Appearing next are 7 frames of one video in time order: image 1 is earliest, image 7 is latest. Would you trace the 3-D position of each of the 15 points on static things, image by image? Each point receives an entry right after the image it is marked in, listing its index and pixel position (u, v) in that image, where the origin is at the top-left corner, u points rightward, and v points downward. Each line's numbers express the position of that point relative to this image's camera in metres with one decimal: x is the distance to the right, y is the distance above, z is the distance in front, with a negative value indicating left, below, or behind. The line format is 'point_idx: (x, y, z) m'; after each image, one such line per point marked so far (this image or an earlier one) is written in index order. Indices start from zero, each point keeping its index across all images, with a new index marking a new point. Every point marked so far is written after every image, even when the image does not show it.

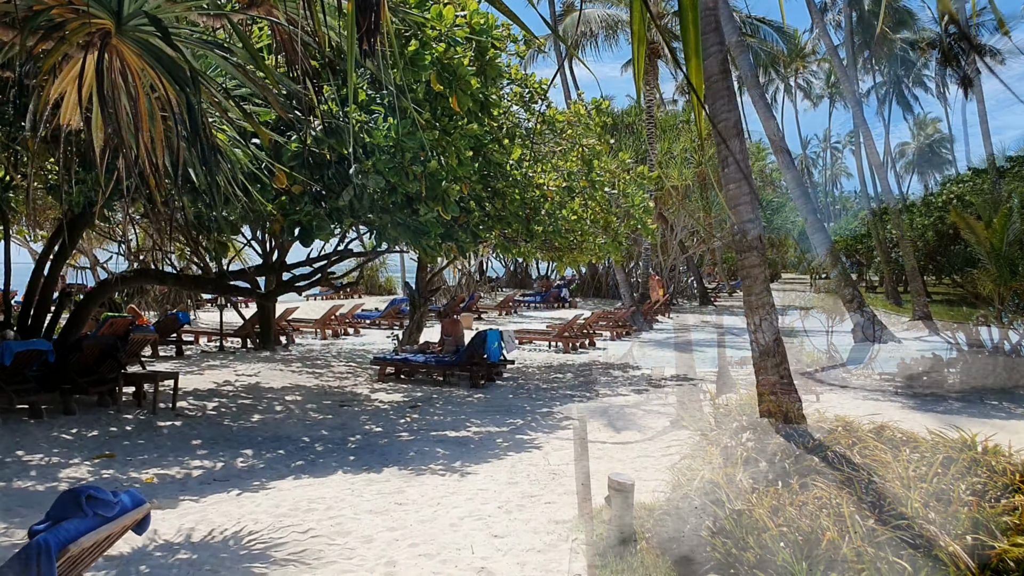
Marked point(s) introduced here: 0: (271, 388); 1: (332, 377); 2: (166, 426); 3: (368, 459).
0: (-2.7, -1.1, +10.8) m
1: (-2.2, -1.1, +11.9) m
2: (-3.0, -1.2, +8.4) m
3: (-1.0, -1.2, +6.9) m
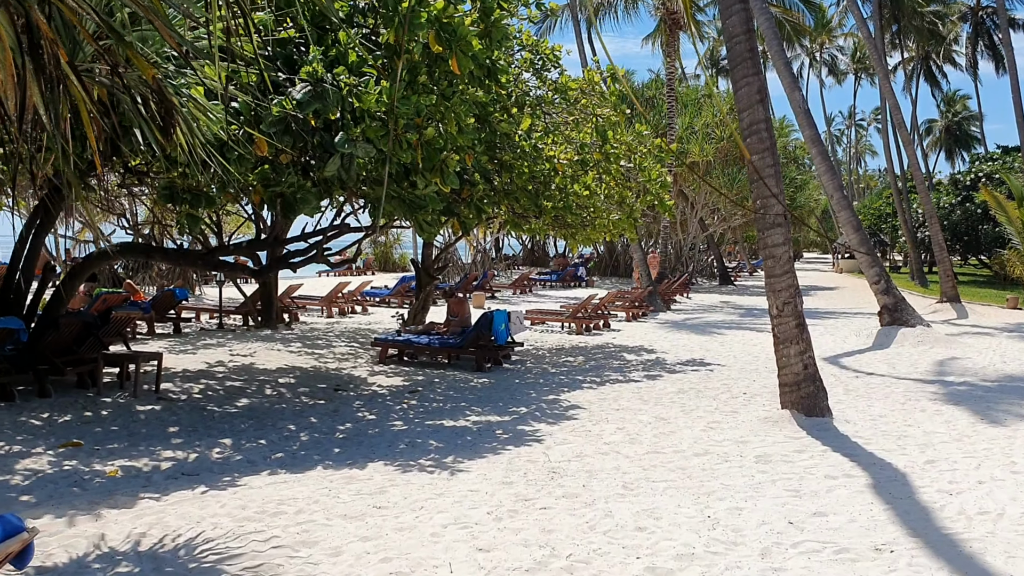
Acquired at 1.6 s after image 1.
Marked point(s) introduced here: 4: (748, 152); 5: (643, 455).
0: (-2.6, -0.9, +10.3) m
1: (-2.1, -0.8, +11.4) m
2: (-3.0, -1.0, +7.9) m
3: (-1.0, -1.1, +6.4) m
4: (+1.8, +1.0, +7.3) m
5: (+0.8, -1.1, +6.2) m
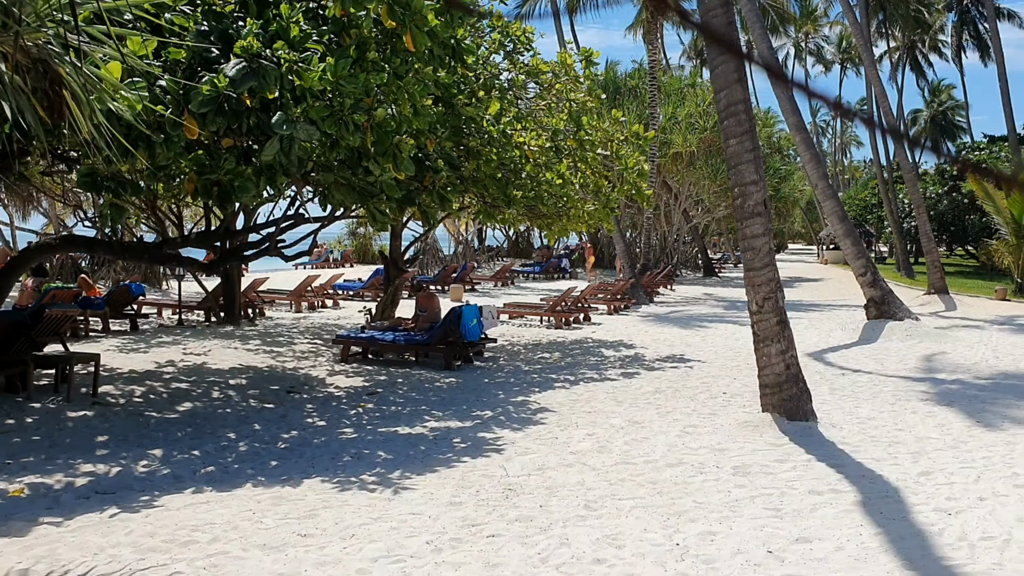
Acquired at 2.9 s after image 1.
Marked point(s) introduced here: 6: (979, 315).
0: (-2.9, -0.8, +9.7) m
1: (-2.5, -0.8, +10.8) m
2: (-3.3, -1.0, +7.3) m
3: (-1.3, -1.1, +5.8) m
4: (+1.5, +1.1, +6.7) m
5: (+0.6, -1.0, +5.6) m
6: (+7.7, -0.4, +16.2) m
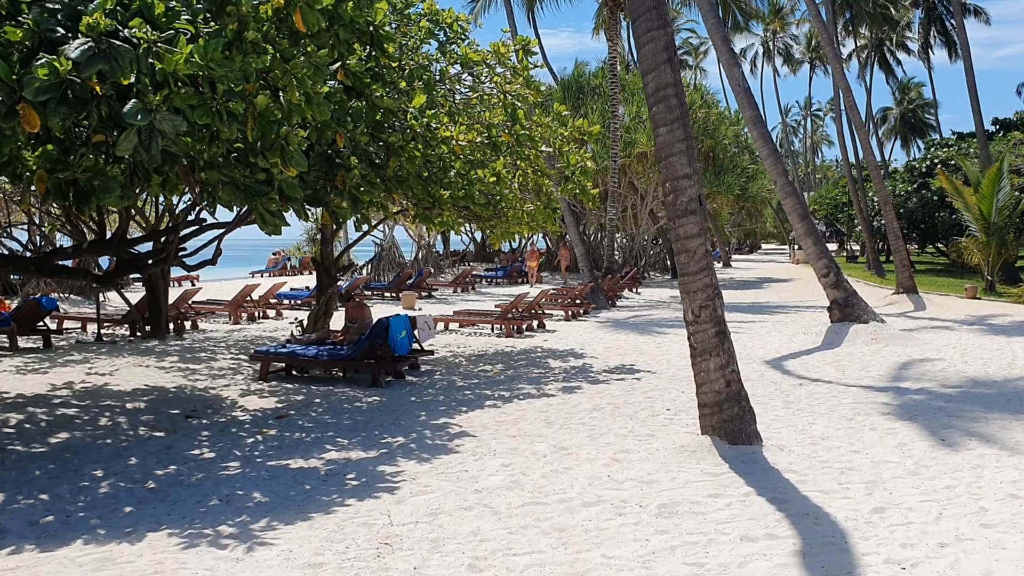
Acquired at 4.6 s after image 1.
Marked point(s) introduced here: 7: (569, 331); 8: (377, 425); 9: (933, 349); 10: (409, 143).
0: (-3.6, -0.9, +8.8) m
1: (-3.1, -0.9, +9.9) m
2: (-3.8, -1.1, +6.4) m
3: (-1.8, -1.1, +4.9) m
4: (+0.9, +1.0, +6.0) m
5: (0.0, -1.1, +4.8) m
6: (+6.9, -0.4, +15.6) m
7: (+0.9, -0.7, +15.6) m
8: (-1.0, -1.0, +7.4) m
9: (+4.9, -0.7, +11.4) m
10: (-0.9, +1.3, +8.6) m
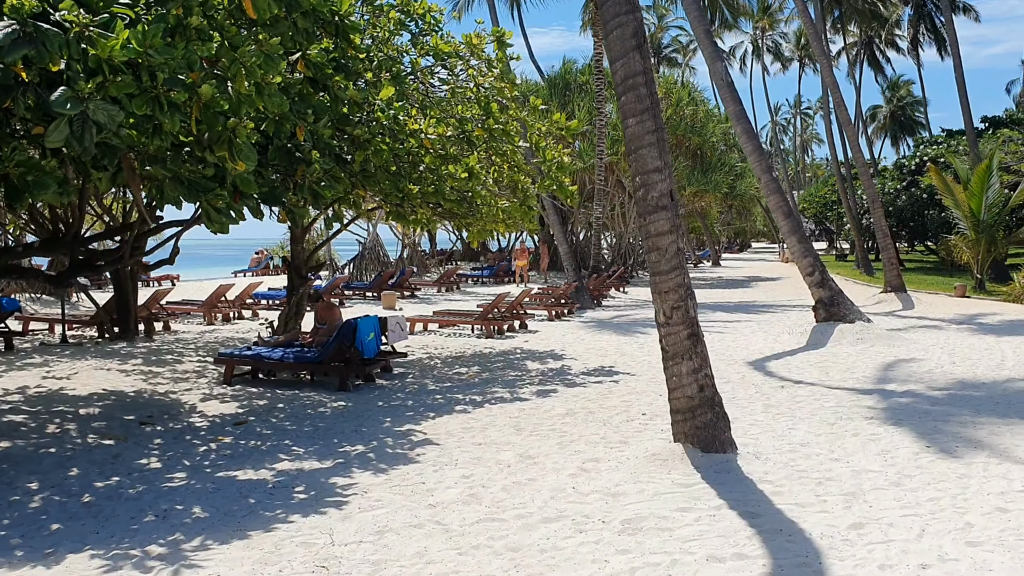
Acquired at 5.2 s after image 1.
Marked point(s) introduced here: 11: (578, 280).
0: (-3.8, -0.9, +8.4) m
1: (-3.4, -0.9, +9.5) m
2: (-4.1, -1.1, +6.0) m
3: (-2.1, -1.1, +4.6) m
4: (+0.6, +1.0, +5.7) m
5: (-0.2, -1.1, +4.5) m
6: (+6.6, -0.4, +15.3) m
7: (+0.6, -0.7, +15.2) m
8: (-1.2, -1.0, +7.0) m
9: (+4.7, -0.7, +11.1) m
10: (-1.2, +1.3, +8.3) m
11: (+1.3, +0.2, +19.8) m
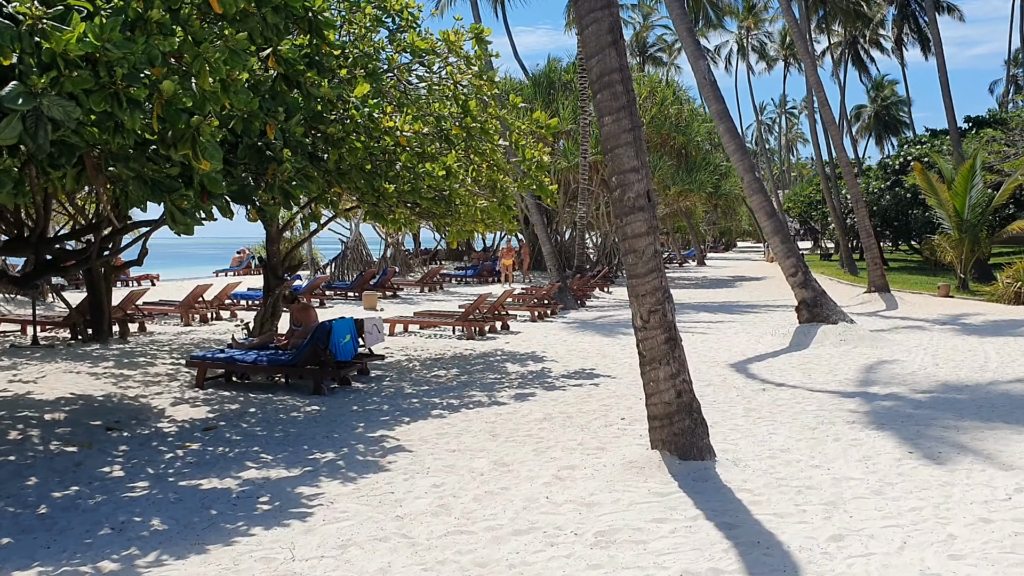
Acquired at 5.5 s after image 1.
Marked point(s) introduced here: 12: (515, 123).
0: (-4.0, -1.0, +8.2) m
1: (-3.6, -0.9, +9.3) m
2: (-4.2, -1.1, +5.8) m
3: (-2.2, -1.2, +4.4) m
4: (+0.5, +1.0, +5.5) m
5: (-0.3, -1.1, +4.3) m
6: (+6.4, -0.4, +15.2) m
7: (+0.3, -0.7, +15.1) m
8: (-1.4, -1.1, +6.8) m
9: (+4.4, -0.7, +11.1) m
10: (-1.3, +1.3, +8.1) m
11: (+1.0, +0.2, +19.7) m
12: (0.0, +1.8, +10.9) m
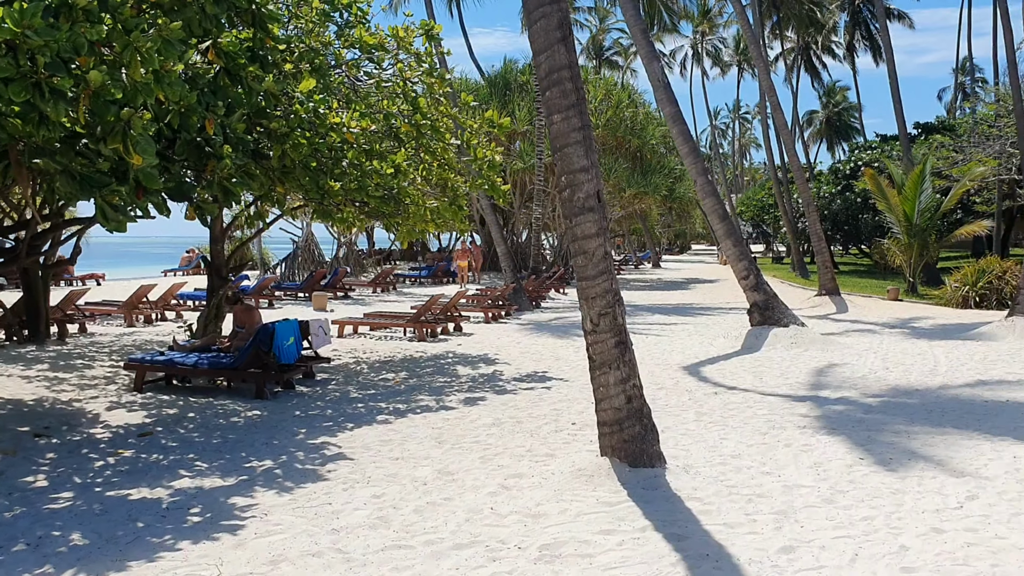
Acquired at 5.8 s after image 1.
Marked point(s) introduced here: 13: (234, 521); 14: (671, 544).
0: (-4.4, -1.0, +7.9) m
1: (-4.1, -0.9, +9.0) m
2: (-4.5, -1.1, +5.4) m
3: (-2.5, -1.2, +4.1) m
4: (+0.2, +1.0, +5.3) m
5: (-0.6, -1.1, +4.2) m
6: (+5.6, -0.5, +15.3) m
7: (-0.4, -0.7, +14.9) m
8: (-1.8, -1.1, +6.6) m
9: (+3.9, -0.8, +11.1) m
10: (-1.7, +1.2, +7.8) m
11: (+0.1, +0.1, +19.5) m
12: (-0.5, +1.8, +10.7) m
13: (-1.3, -1.1, +4.6) m
14: (+0.7, -1.1, +4.2) m
